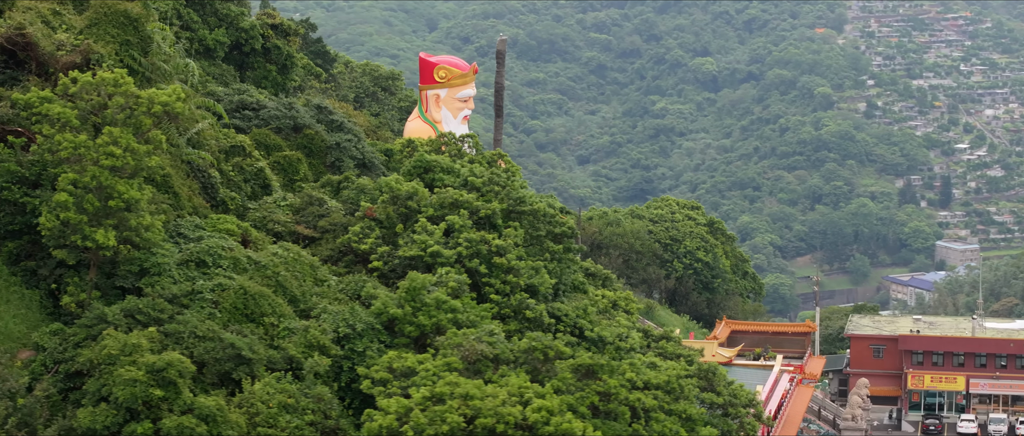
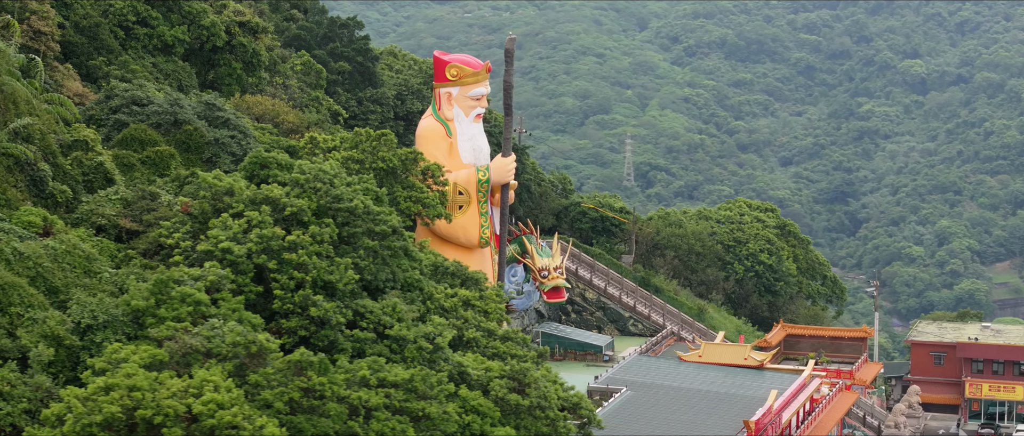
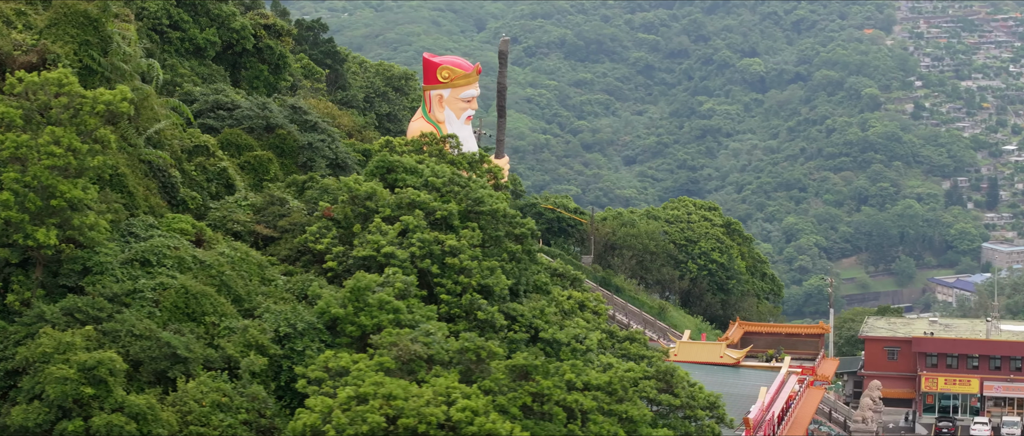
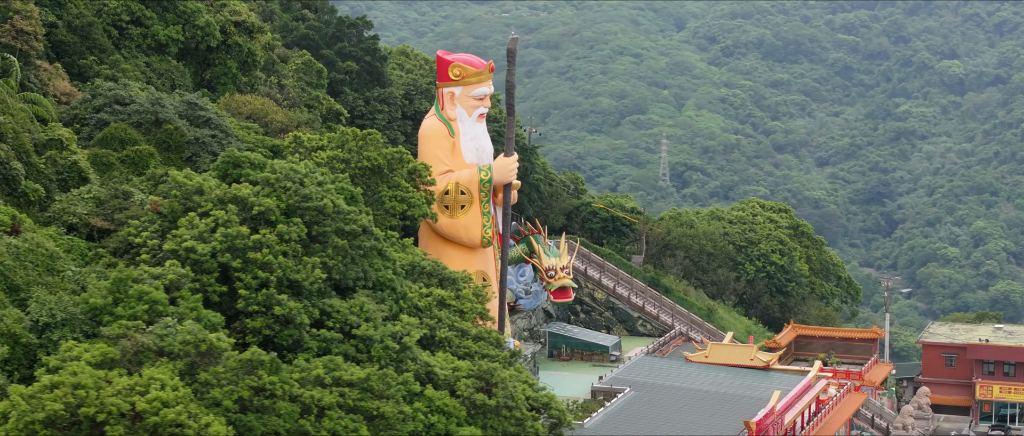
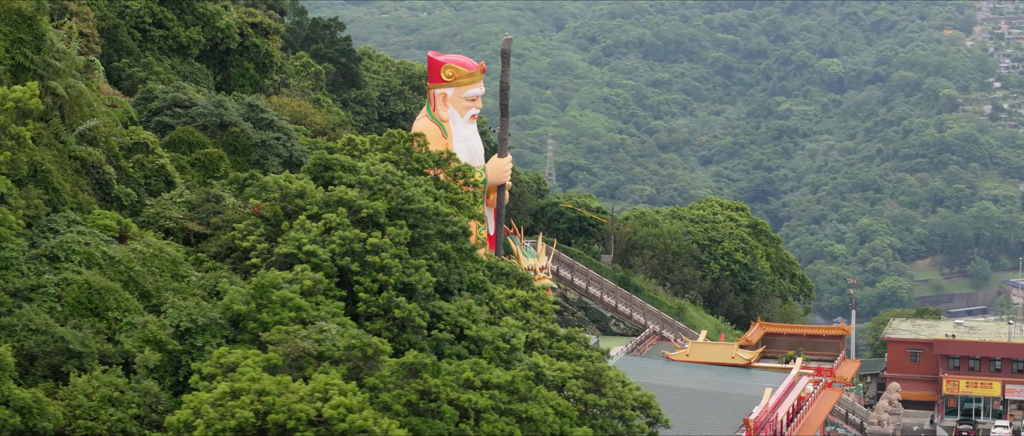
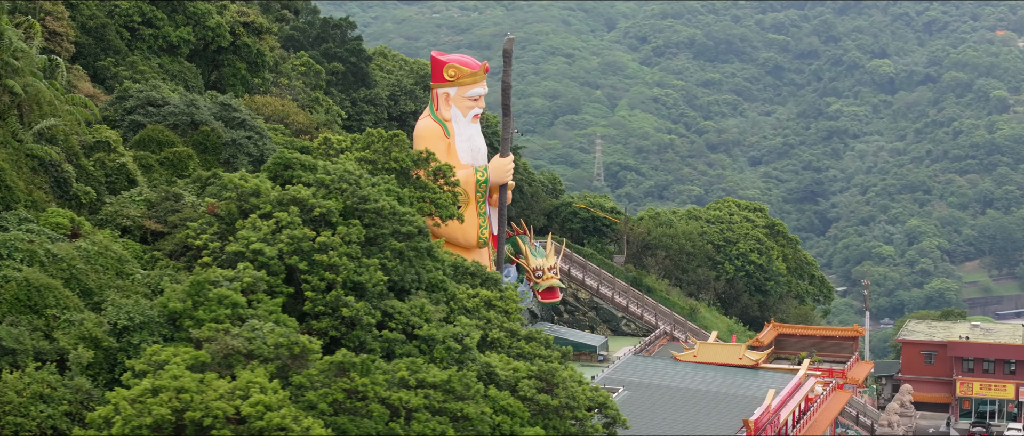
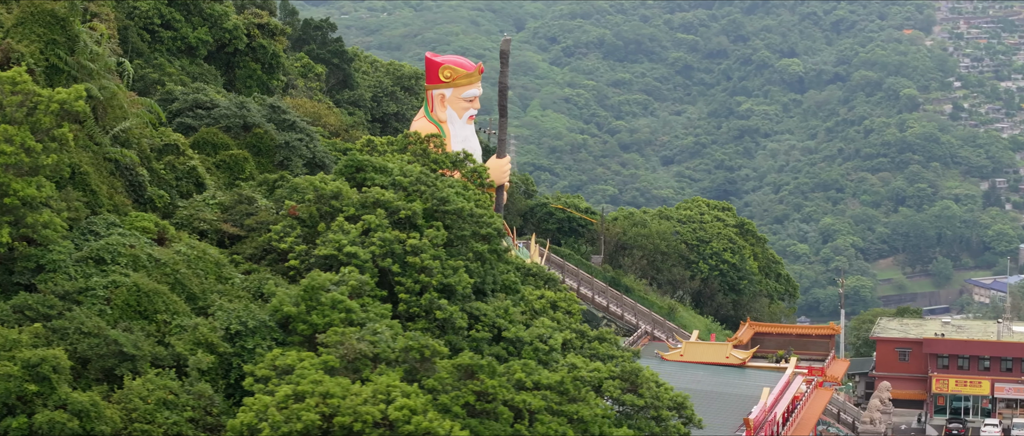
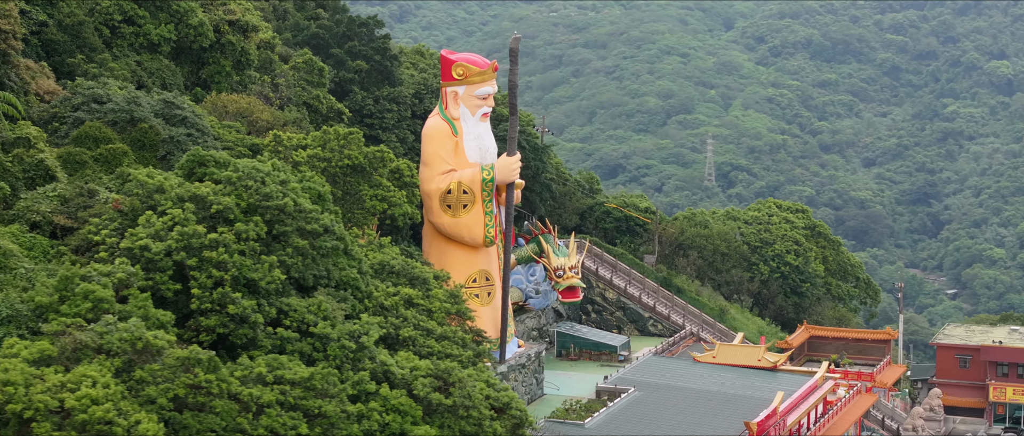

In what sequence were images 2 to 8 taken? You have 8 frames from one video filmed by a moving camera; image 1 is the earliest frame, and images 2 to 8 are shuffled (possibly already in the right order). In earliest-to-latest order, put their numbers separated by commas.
3, 7, 5, 6, 2, 4, 8
